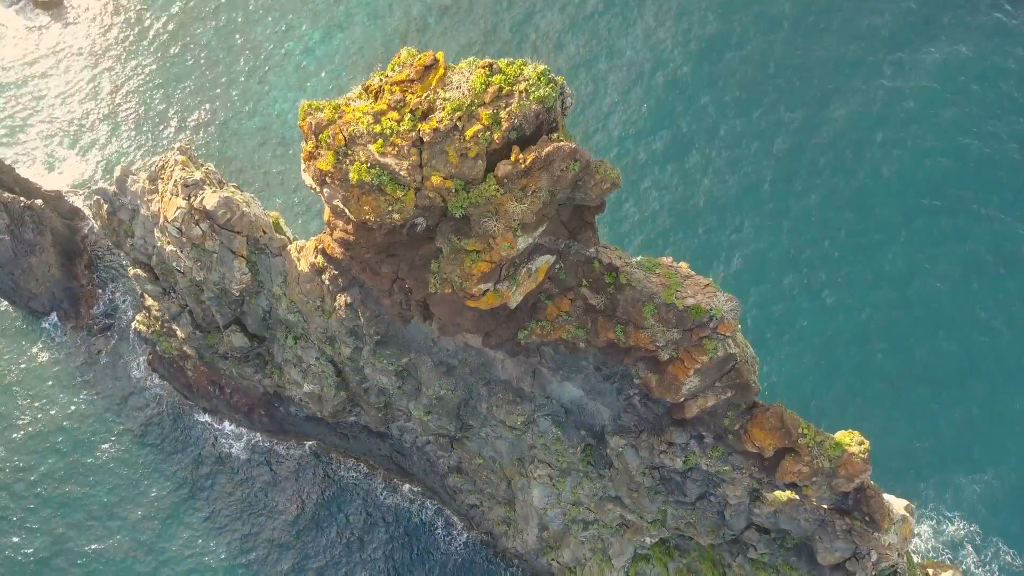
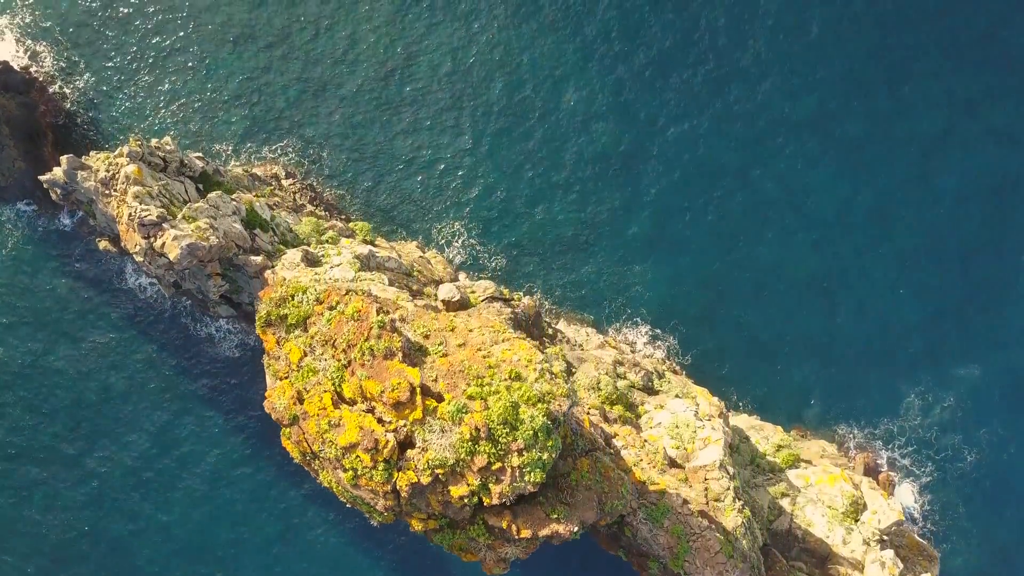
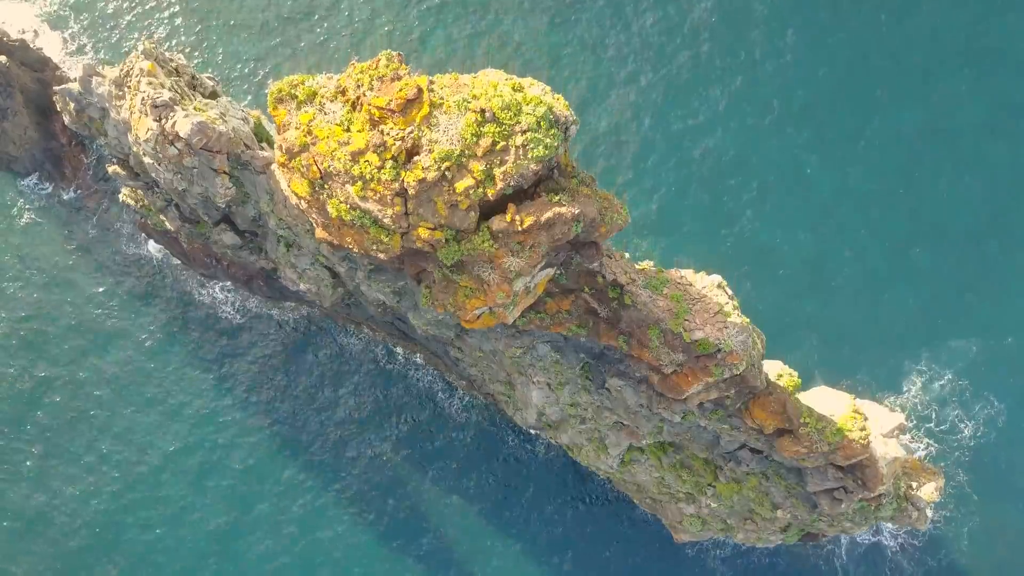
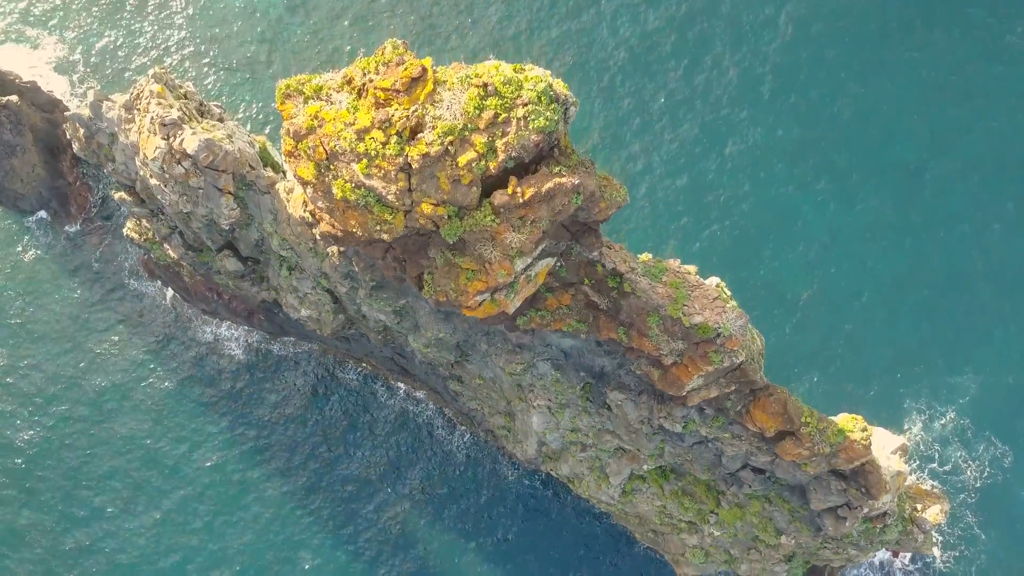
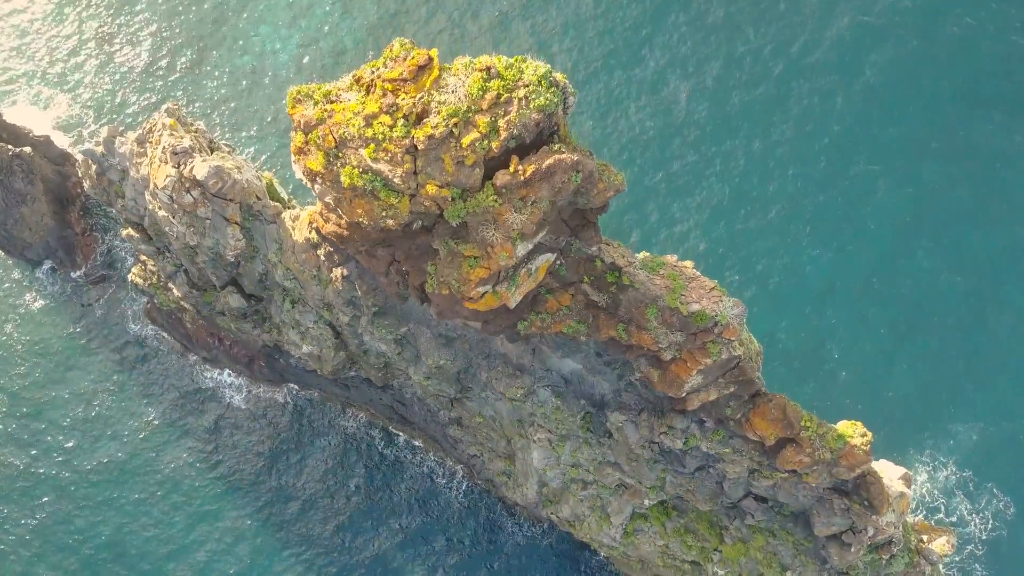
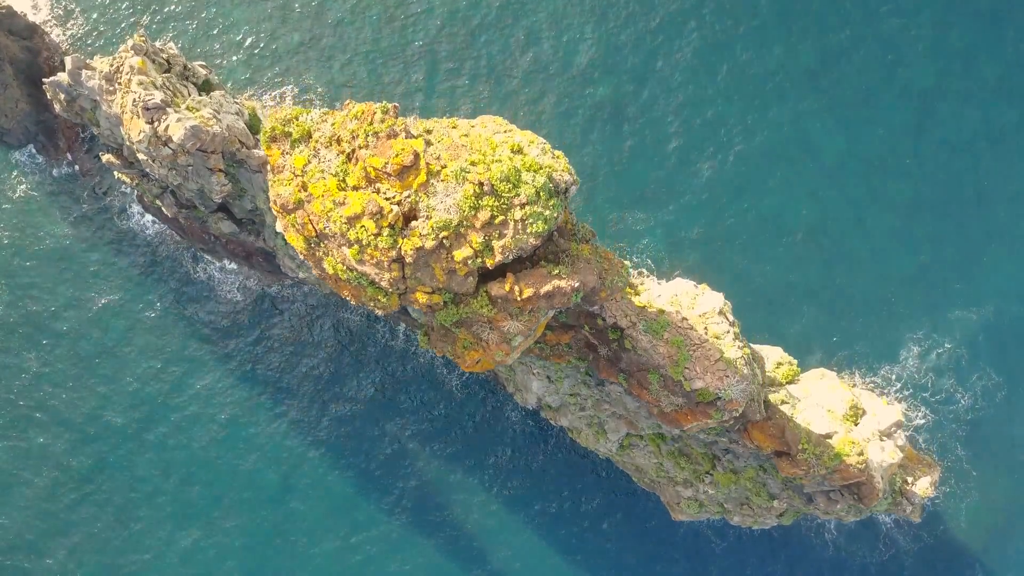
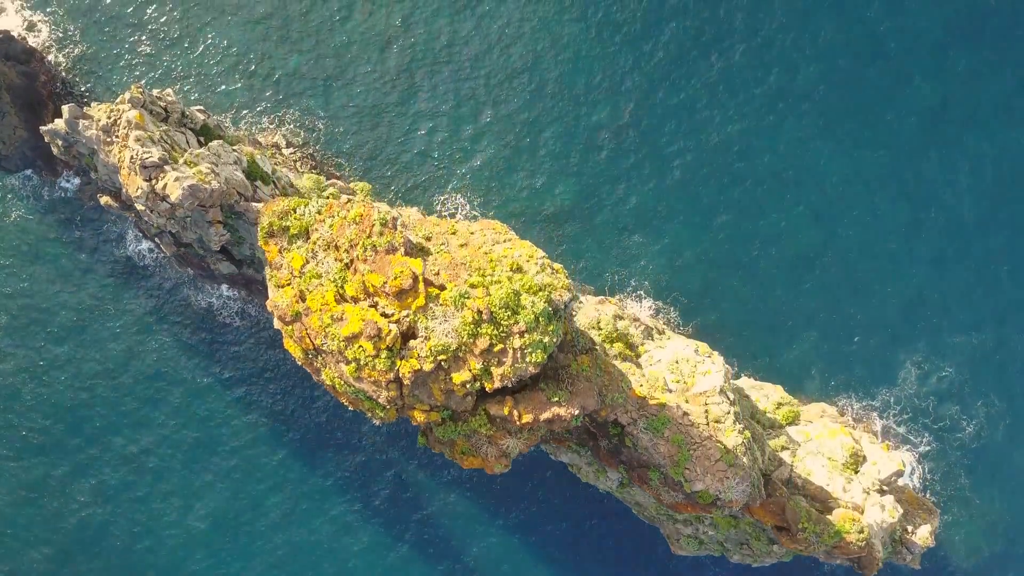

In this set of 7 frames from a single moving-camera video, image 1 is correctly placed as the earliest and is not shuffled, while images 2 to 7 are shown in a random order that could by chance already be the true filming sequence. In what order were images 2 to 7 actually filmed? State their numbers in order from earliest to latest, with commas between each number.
5, 4, 3, 6, 7, 2
